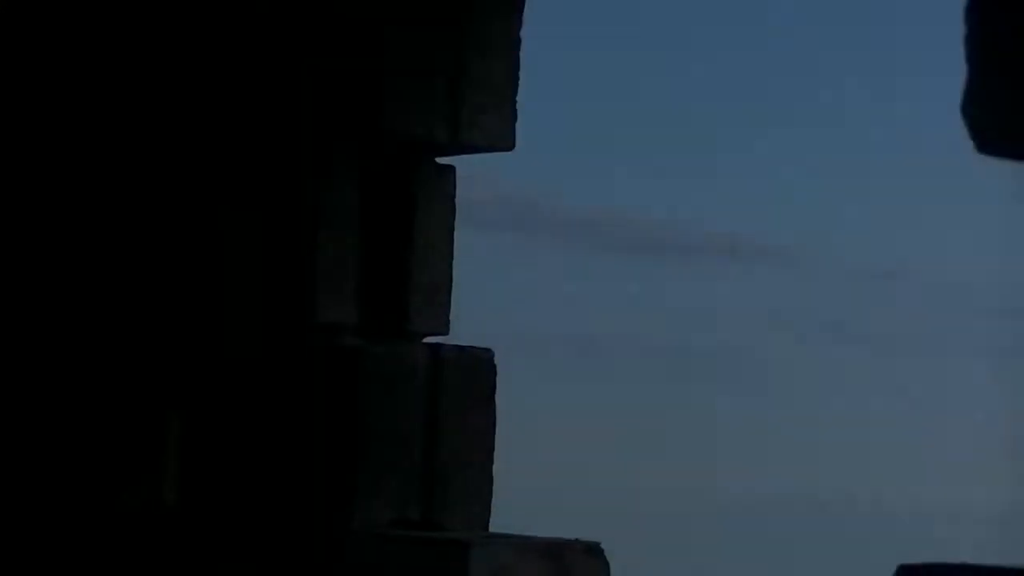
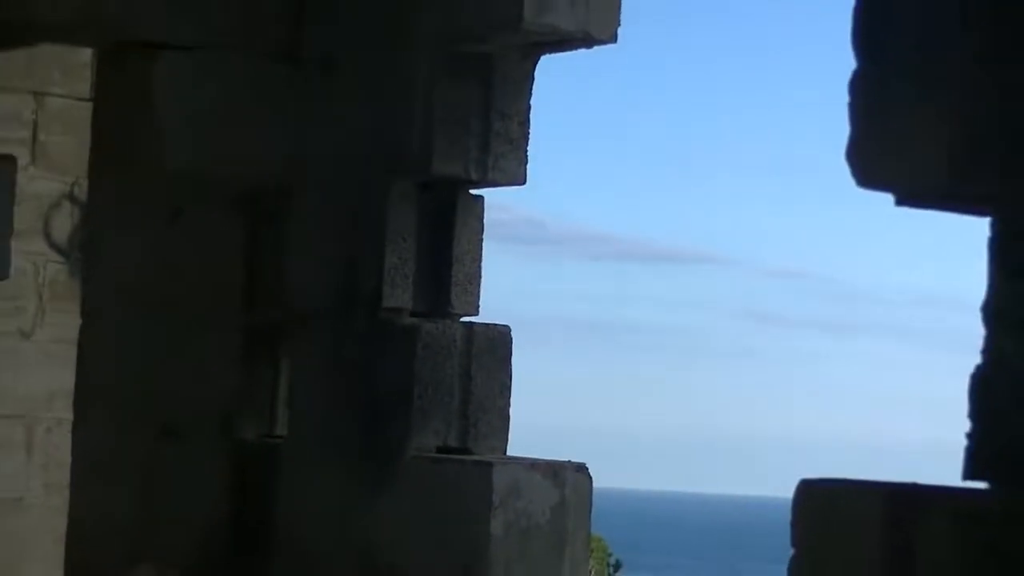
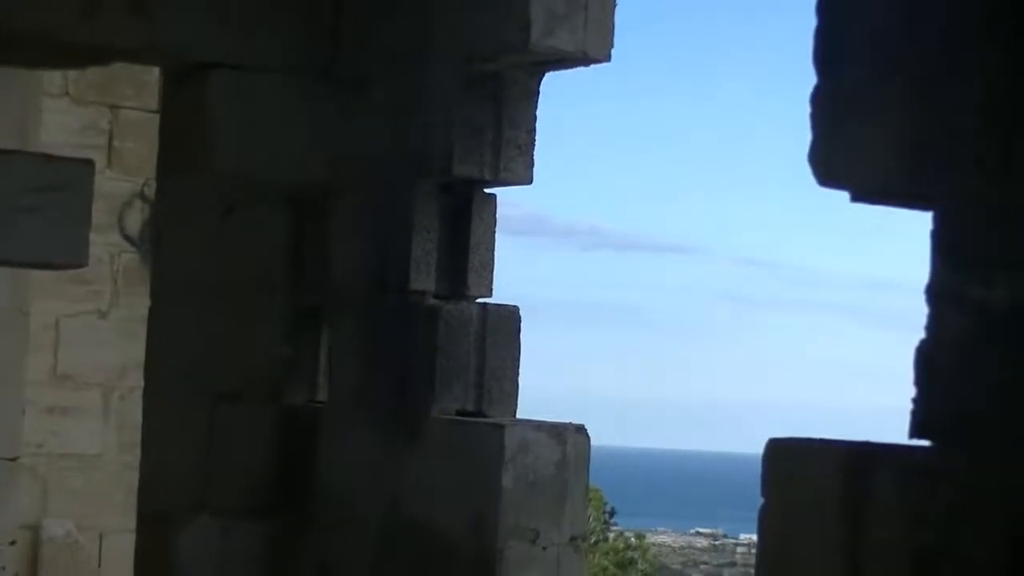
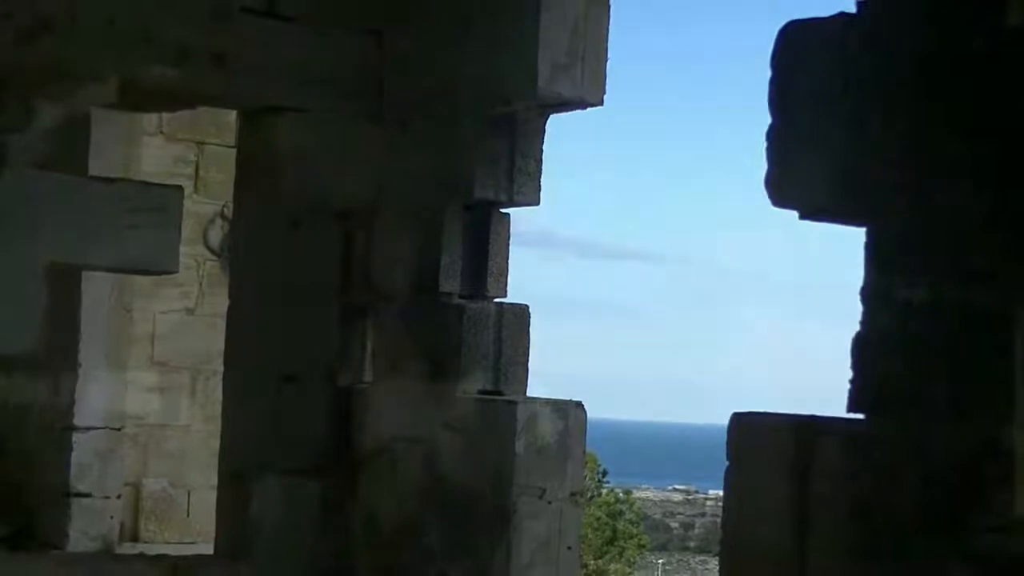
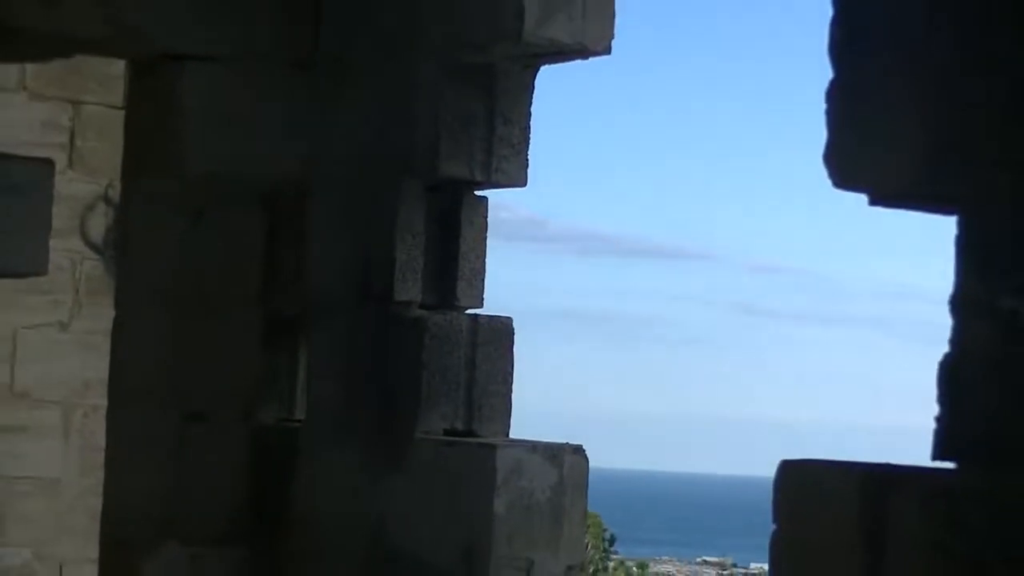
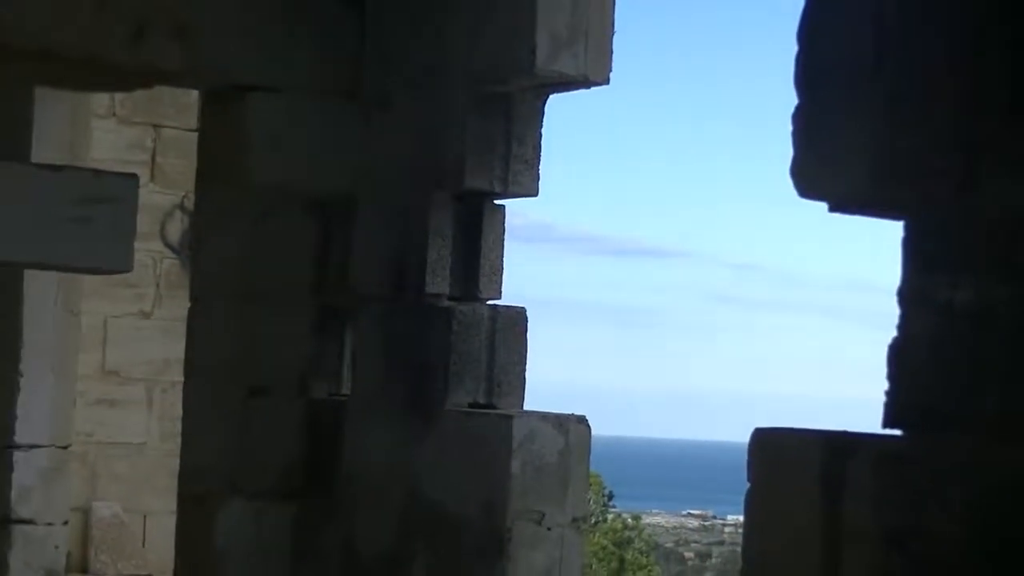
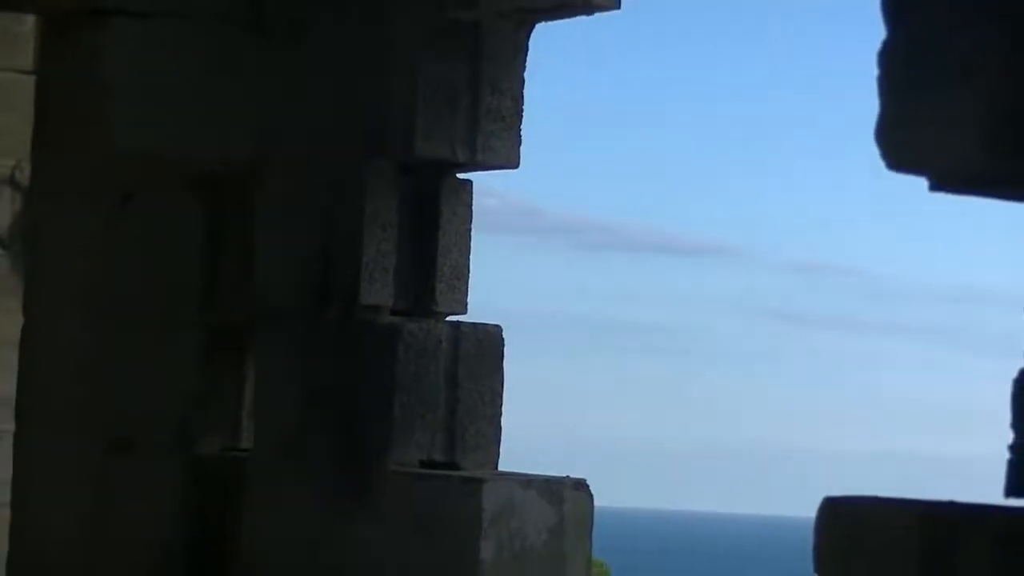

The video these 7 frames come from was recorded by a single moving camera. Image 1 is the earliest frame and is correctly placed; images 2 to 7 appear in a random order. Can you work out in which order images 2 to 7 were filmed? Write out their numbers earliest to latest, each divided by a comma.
7, 2, 5, 3, 6, 4
